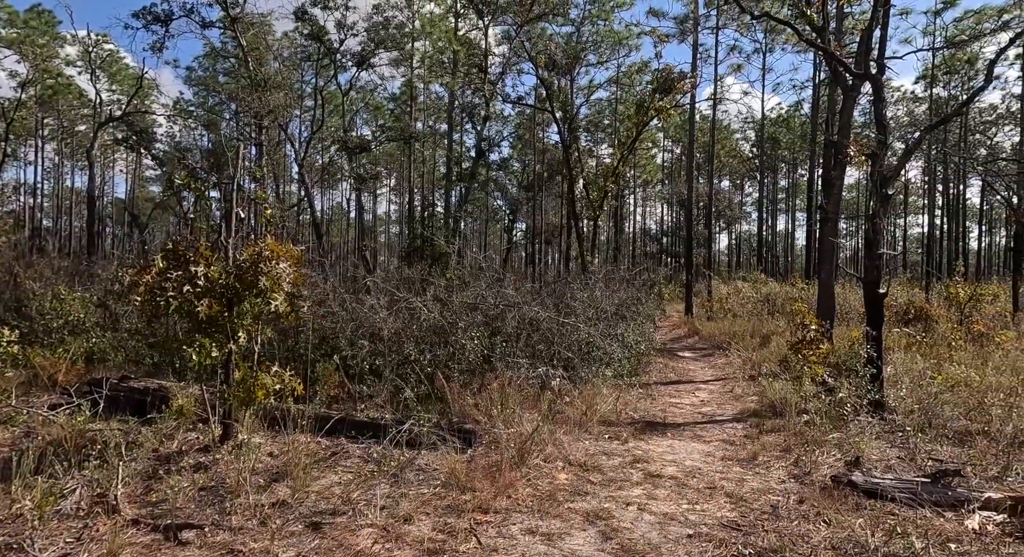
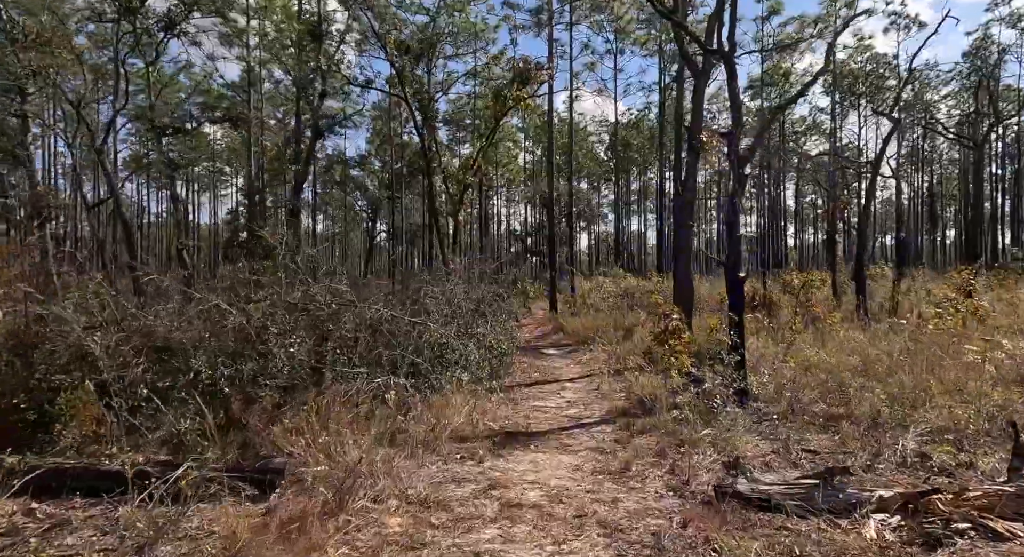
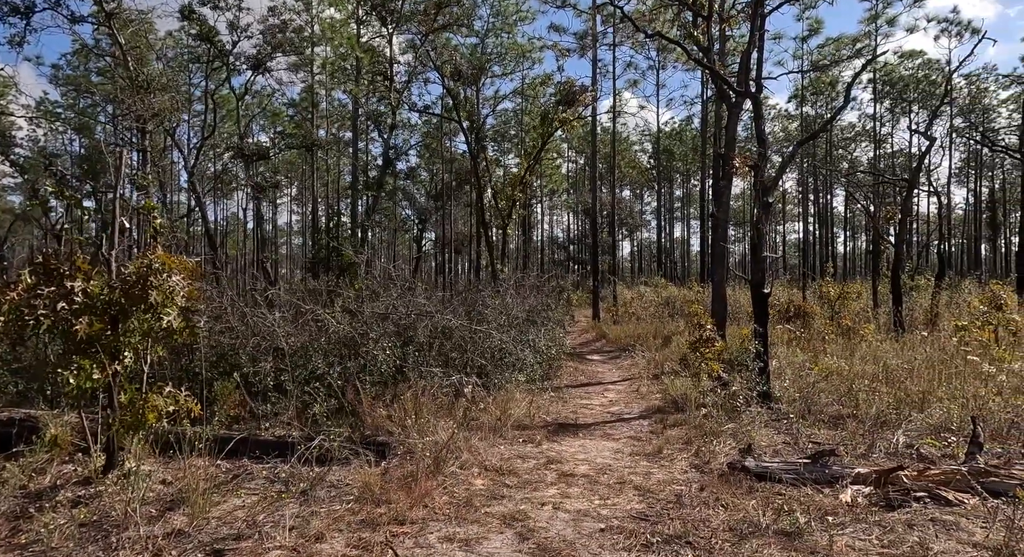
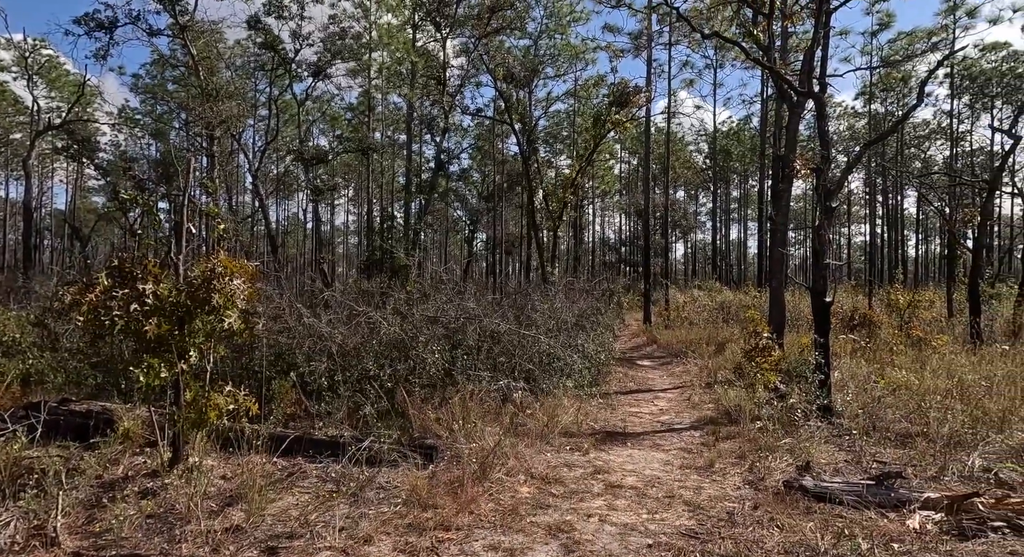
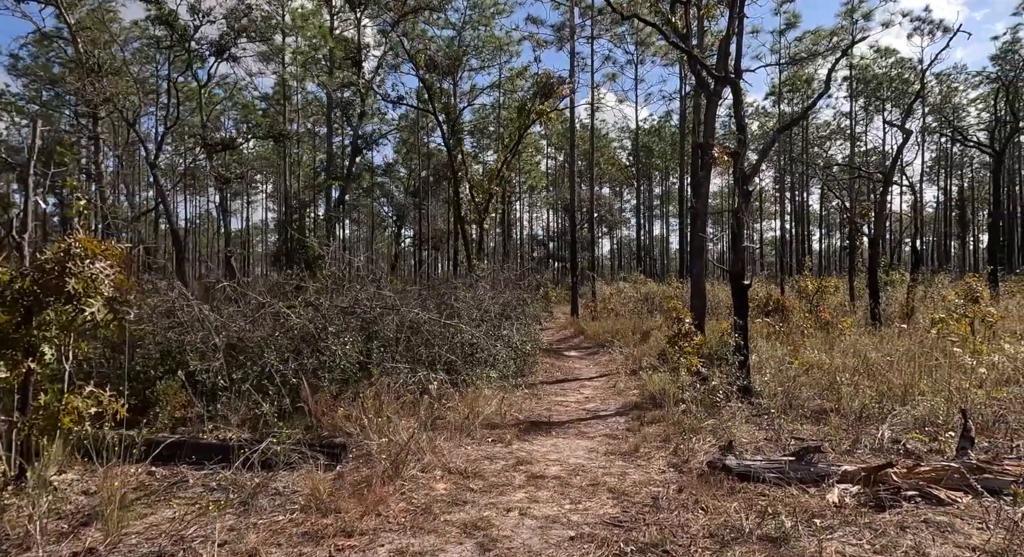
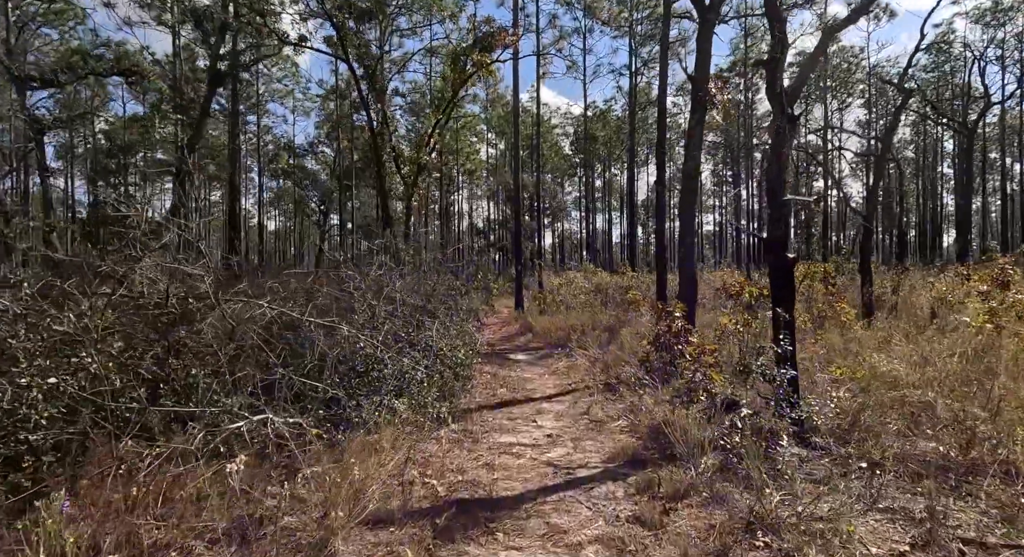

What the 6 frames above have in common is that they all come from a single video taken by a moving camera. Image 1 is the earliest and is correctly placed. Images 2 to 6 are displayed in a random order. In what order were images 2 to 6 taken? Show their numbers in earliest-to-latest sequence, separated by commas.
4, 3, 5, 2, 6
